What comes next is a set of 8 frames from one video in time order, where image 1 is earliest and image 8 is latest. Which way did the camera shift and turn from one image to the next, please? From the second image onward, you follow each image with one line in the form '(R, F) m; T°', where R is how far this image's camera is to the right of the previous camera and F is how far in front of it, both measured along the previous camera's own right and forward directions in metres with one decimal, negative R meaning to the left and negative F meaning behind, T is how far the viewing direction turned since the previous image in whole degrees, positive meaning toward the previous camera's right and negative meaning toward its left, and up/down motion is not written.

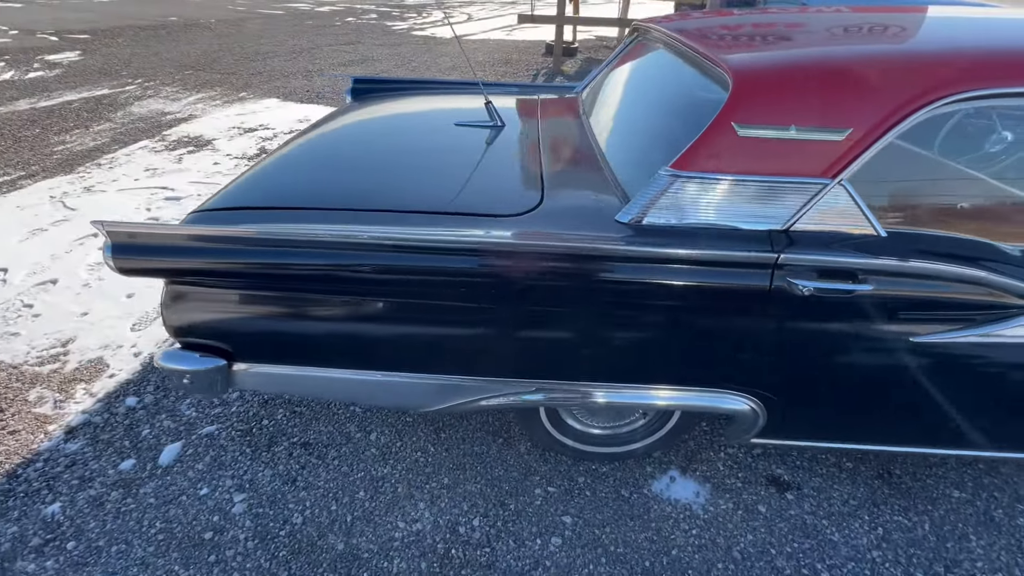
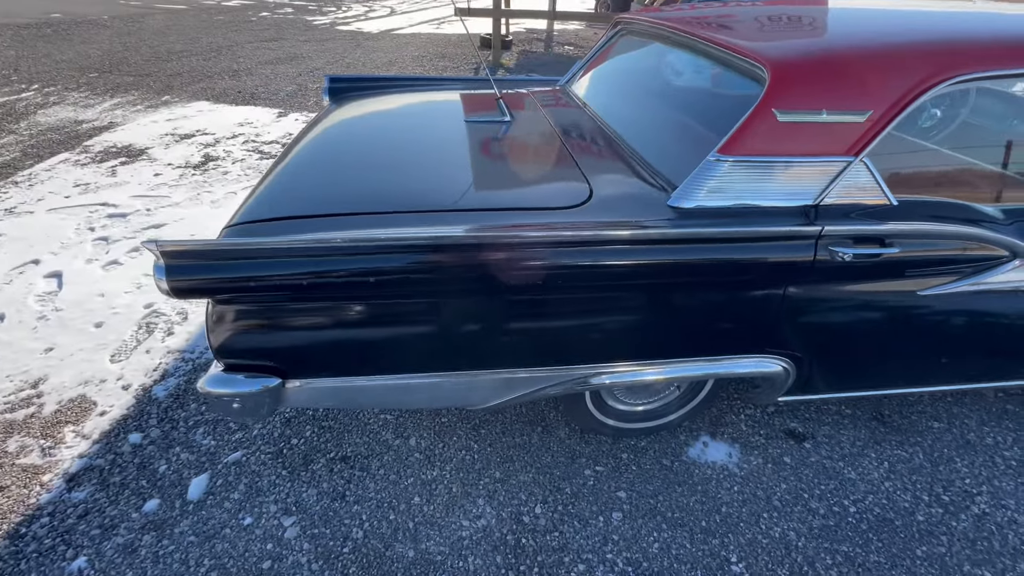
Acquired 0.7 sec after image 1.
(-0.4, 0.0) m; +7°
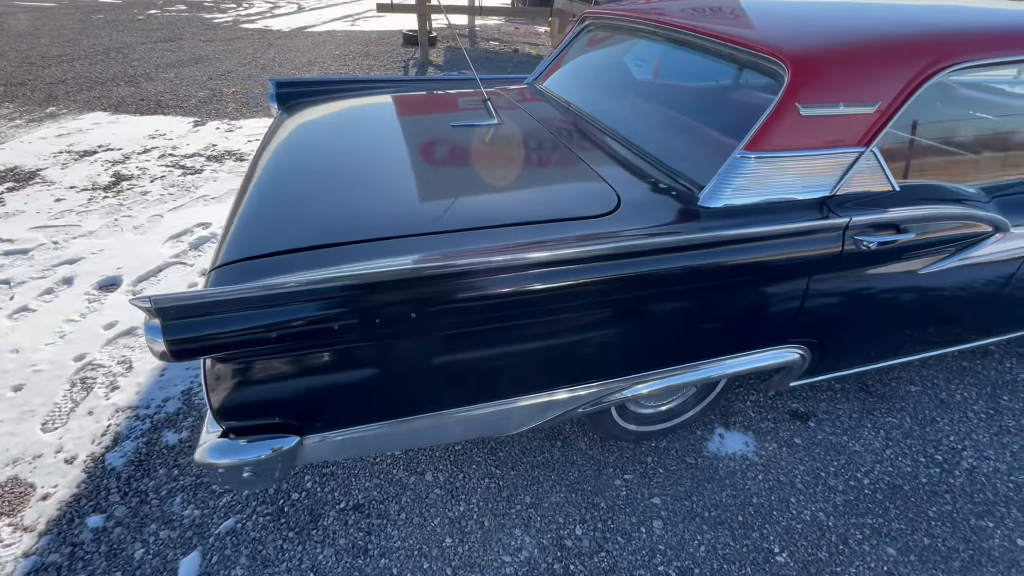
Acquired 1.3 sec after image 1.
(-0.3, +0.1) m; +8°
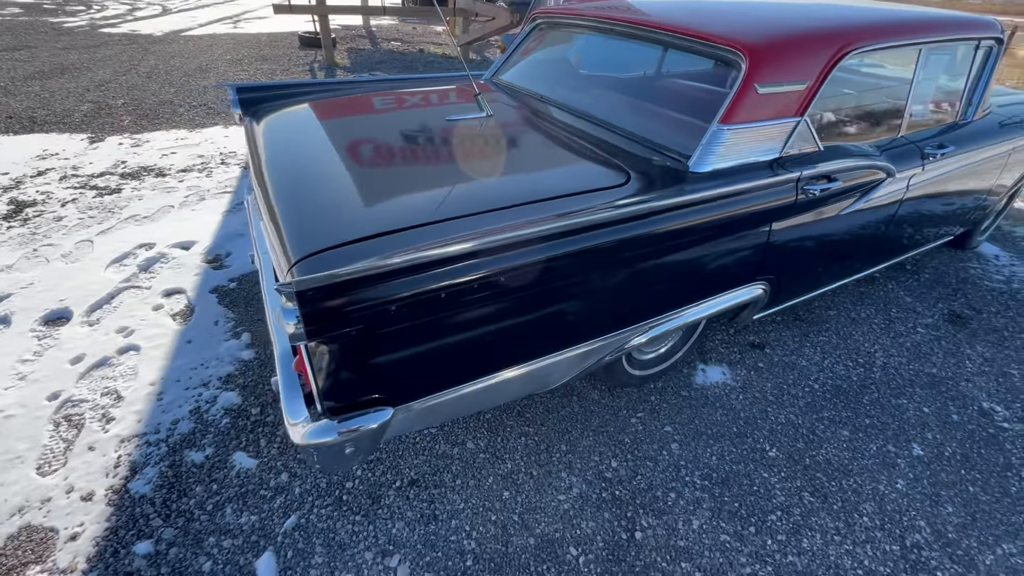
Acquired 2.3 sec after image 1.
(-0.4, -0.2) m; +11°
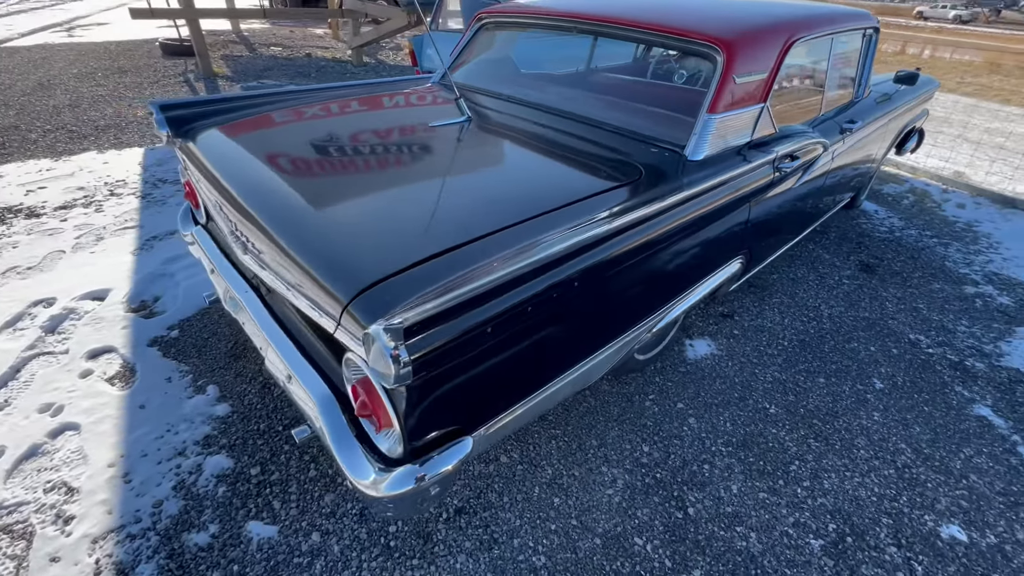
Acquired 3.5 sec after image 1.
(-0.4, +0.1) m; +11°
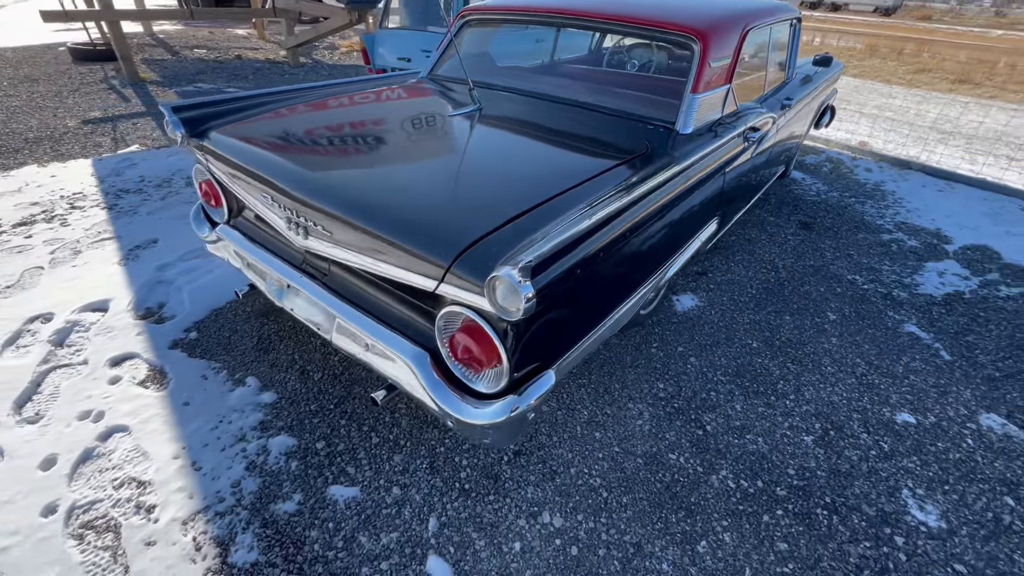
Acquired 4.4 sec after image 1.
(-0.4, -0.2) m; +7°
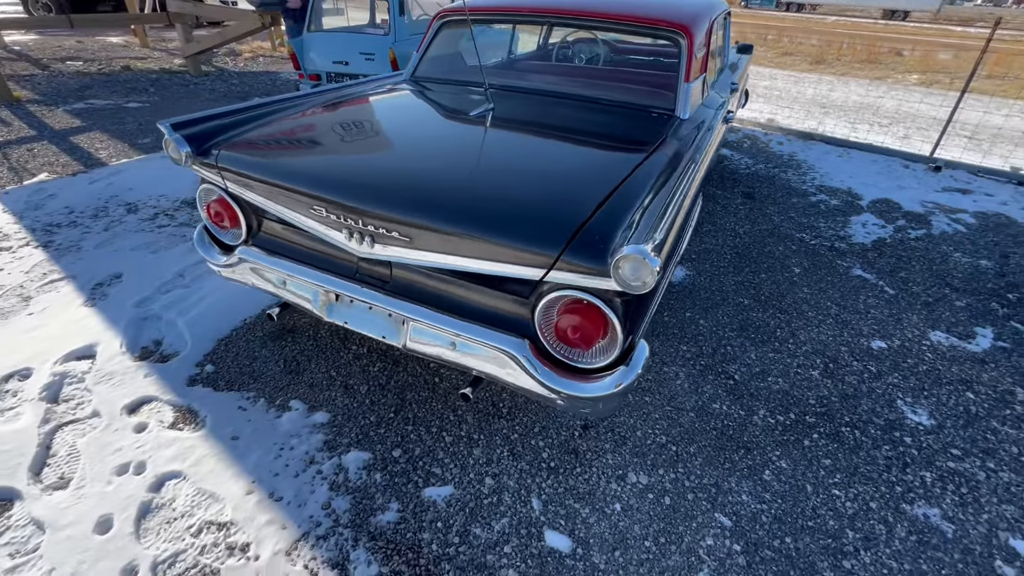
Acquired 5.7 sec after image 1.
(-0.6, 0.0) m; +10°
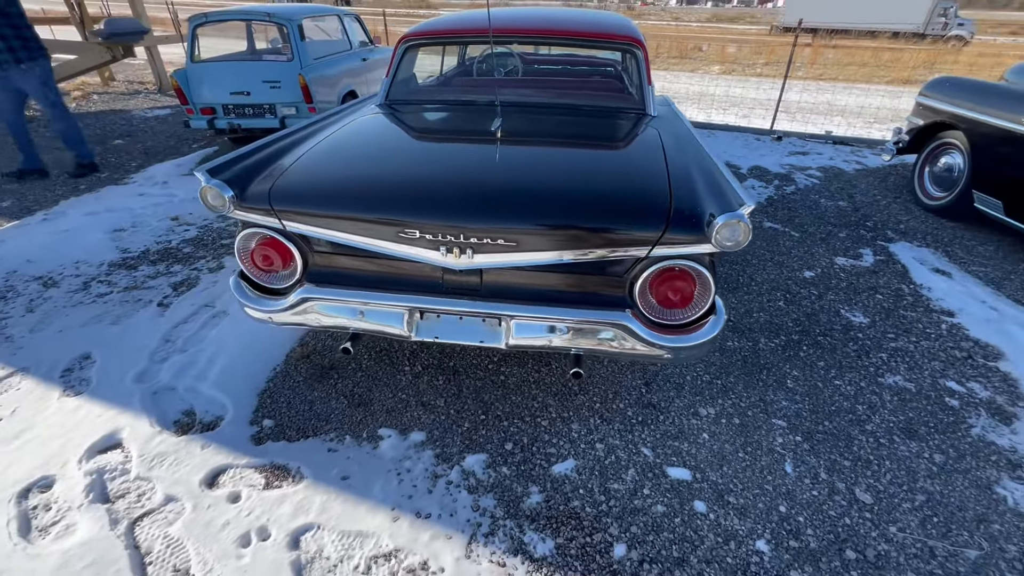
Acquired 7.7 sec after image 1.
(-0.9, -0.1) m; +15°
